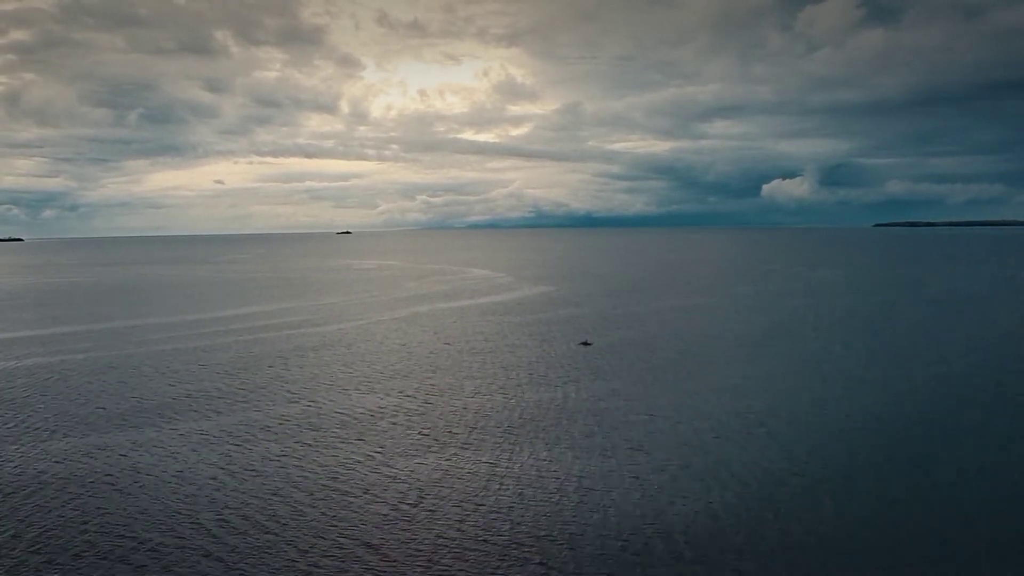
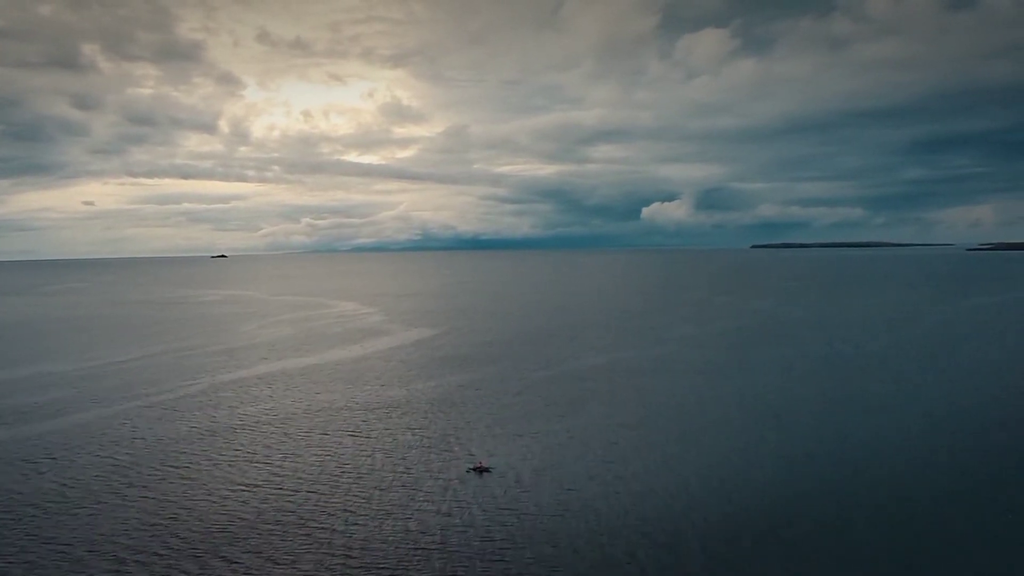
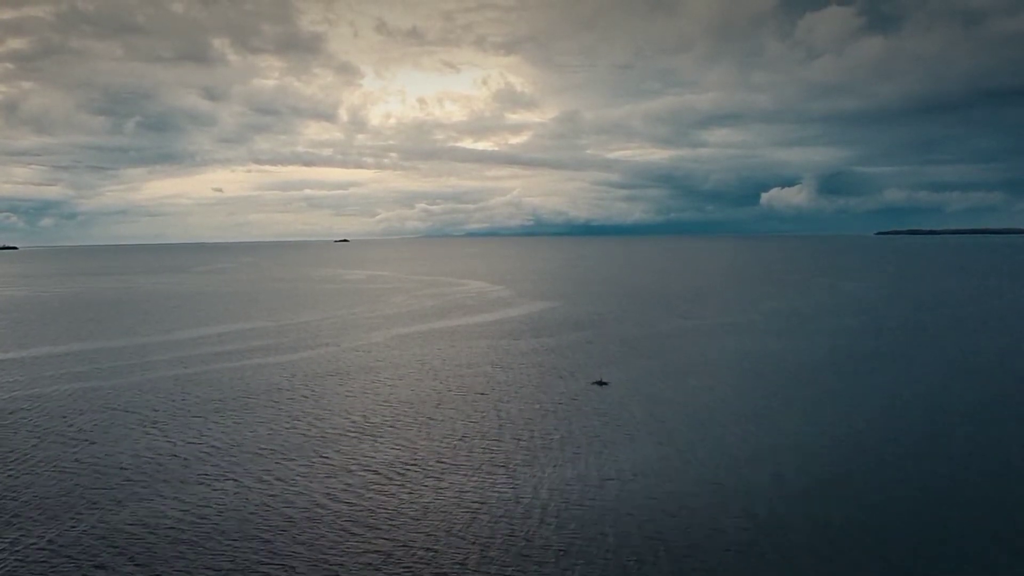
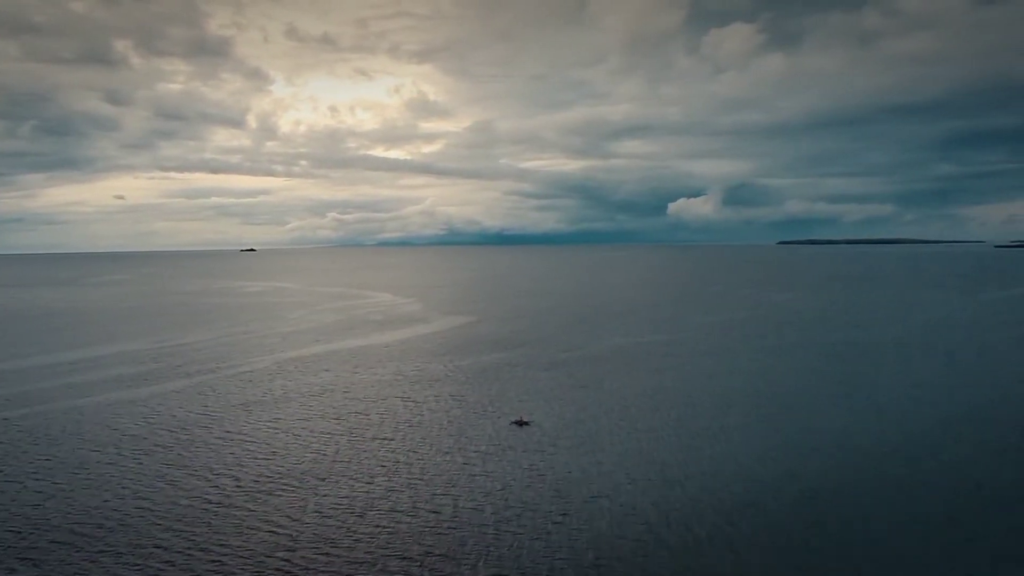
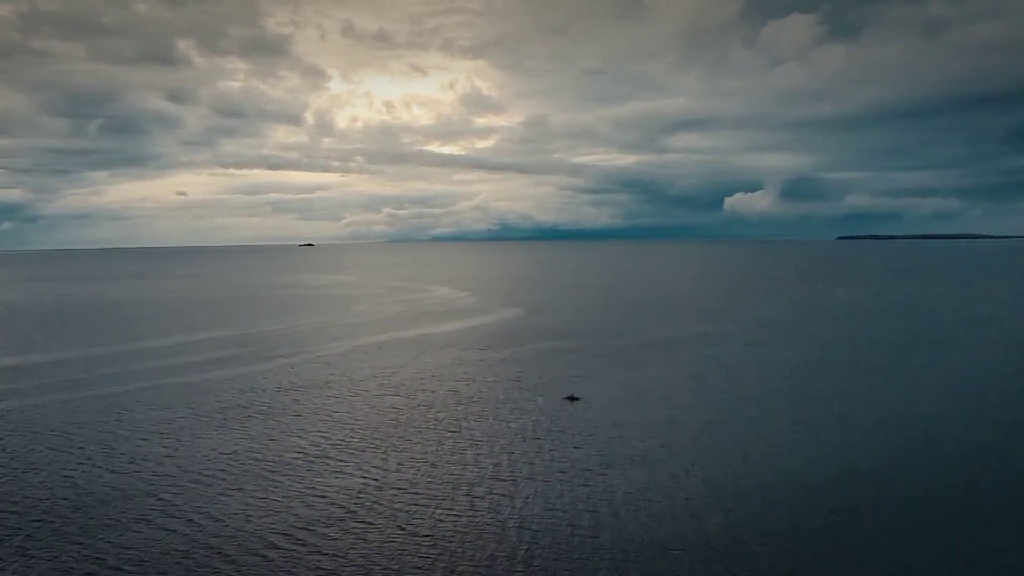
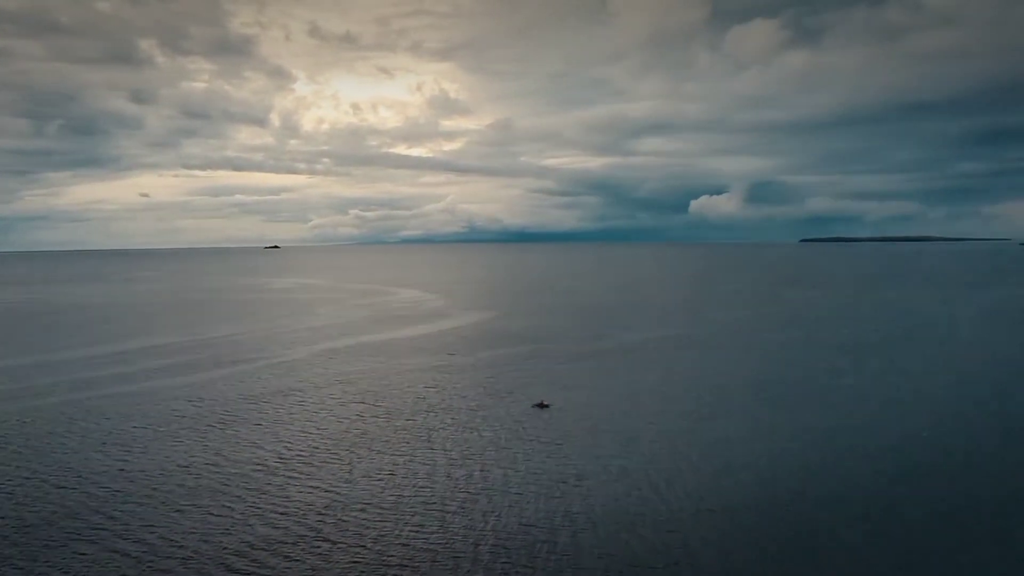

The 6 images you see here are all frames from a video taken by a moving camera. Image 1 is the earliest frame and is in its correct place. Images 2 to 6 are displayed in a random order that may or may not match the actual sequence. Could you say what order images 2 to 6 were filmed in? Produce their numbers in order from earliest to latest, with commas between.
3, 5, 6, 4, 2
